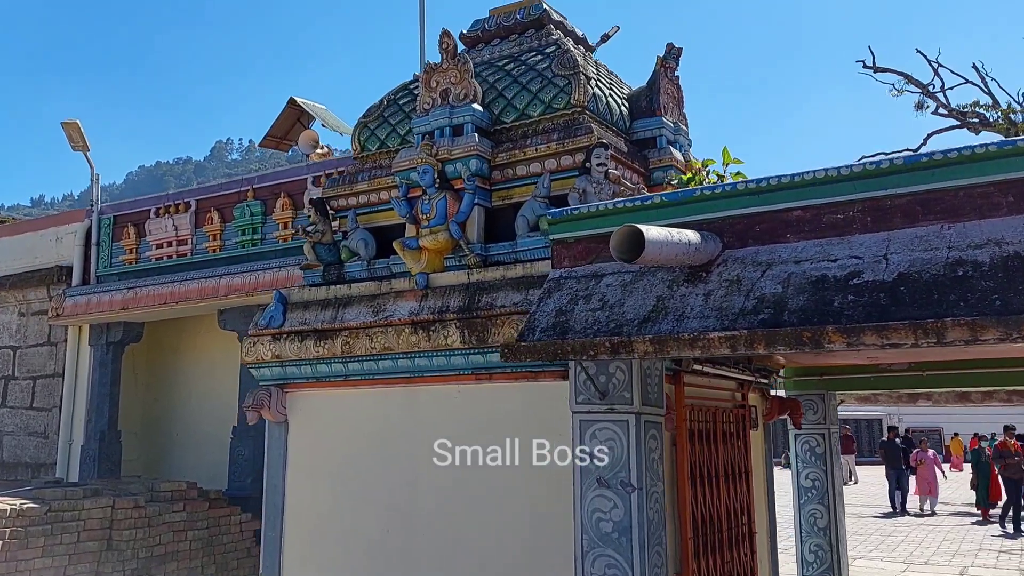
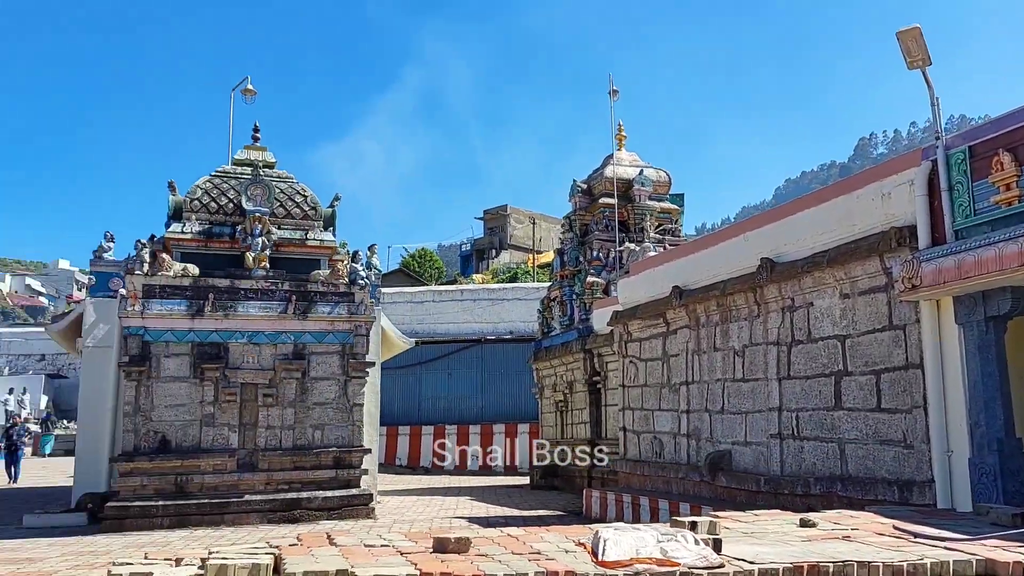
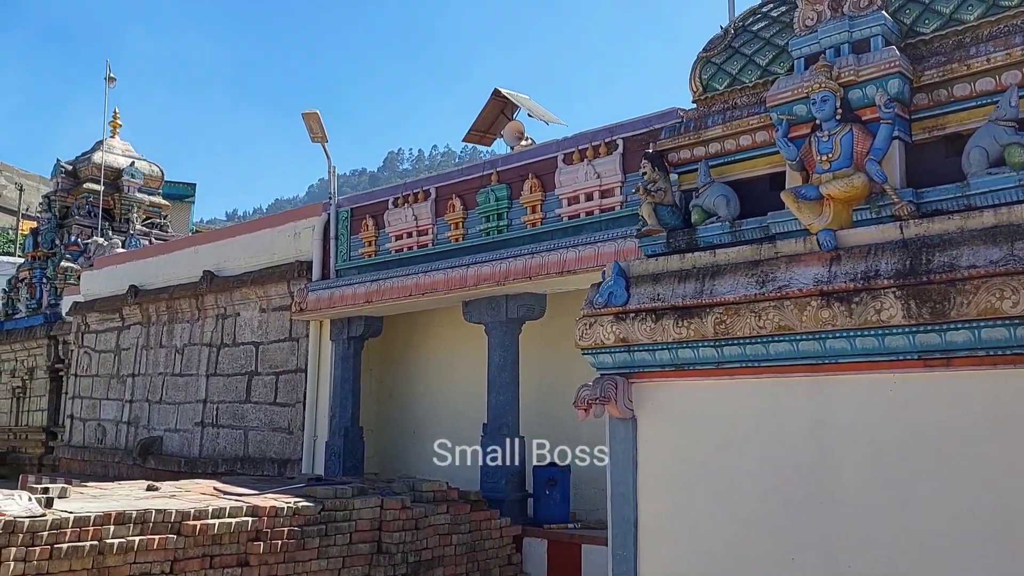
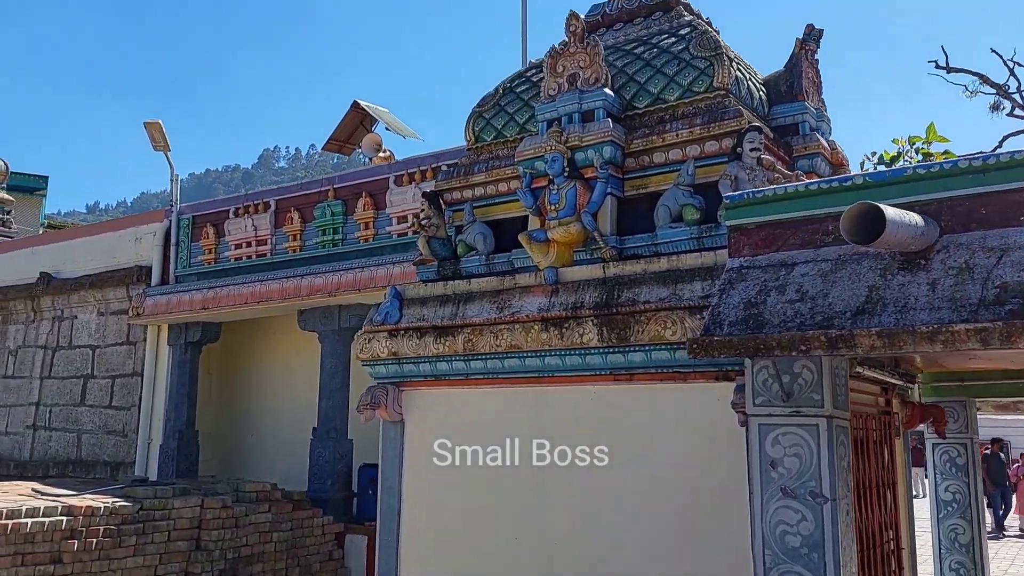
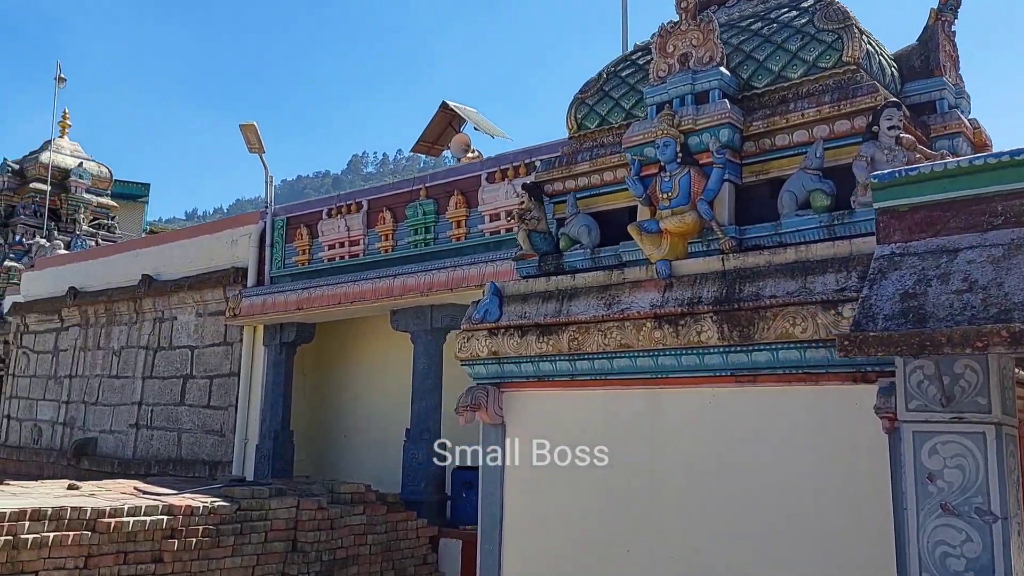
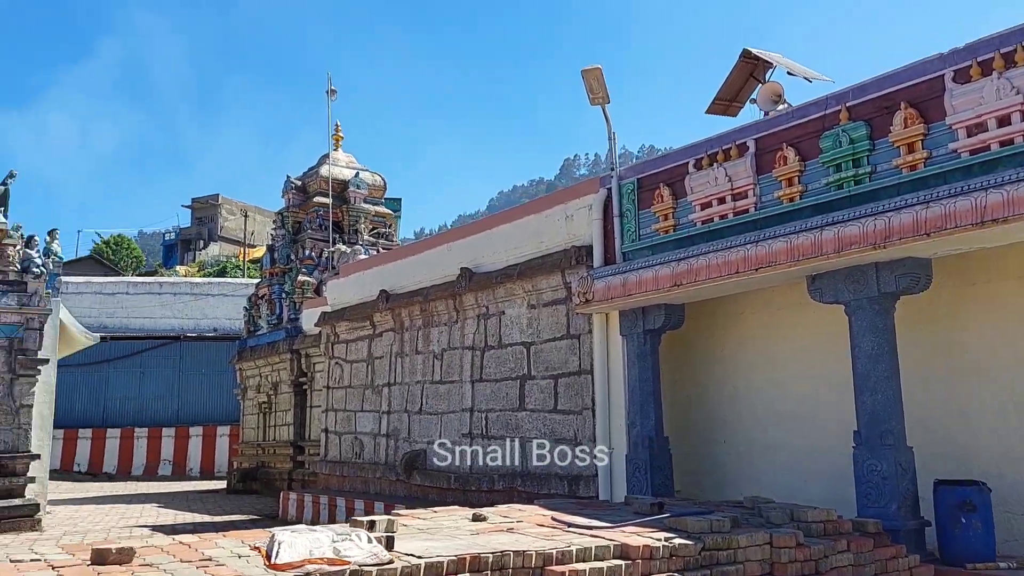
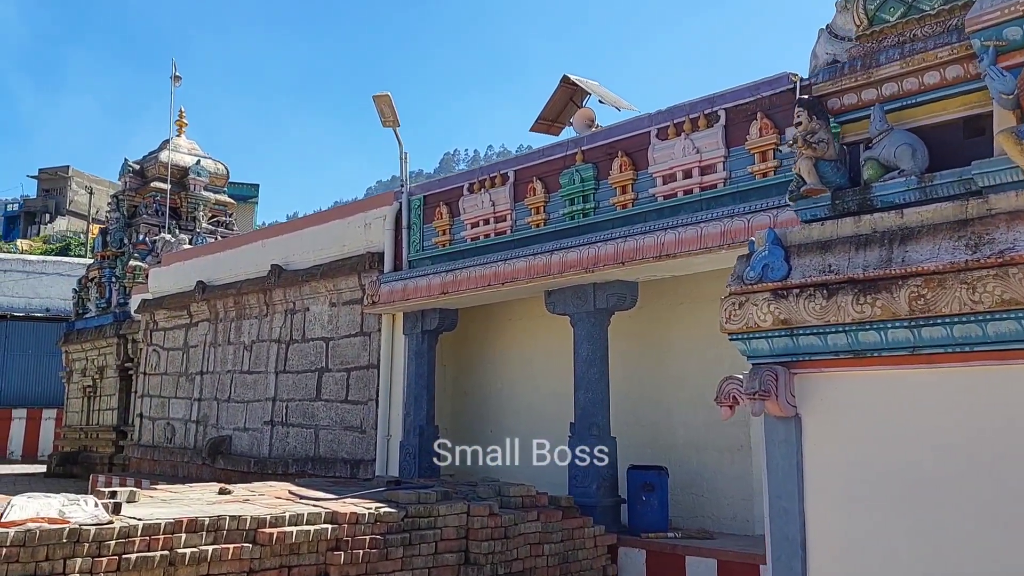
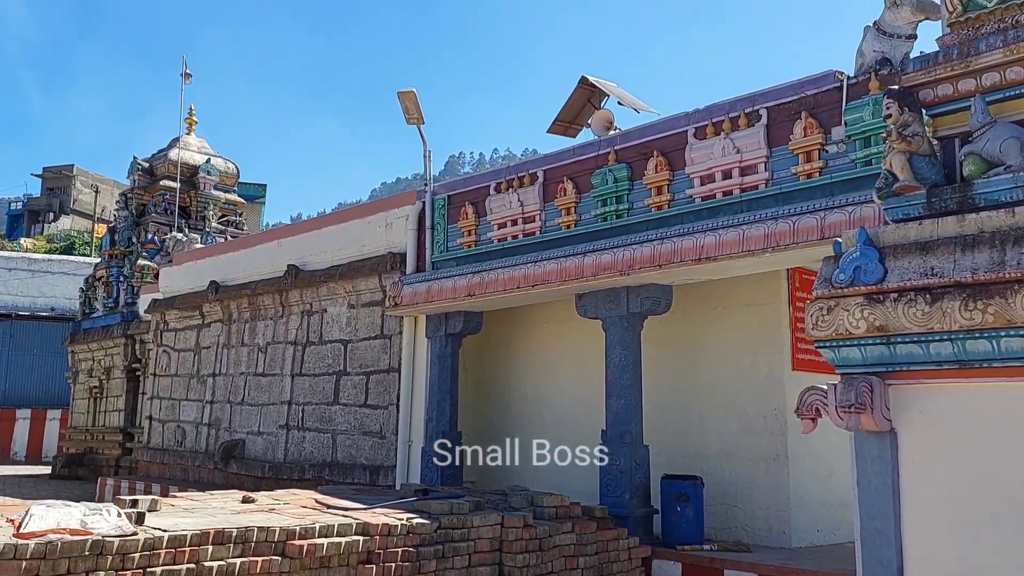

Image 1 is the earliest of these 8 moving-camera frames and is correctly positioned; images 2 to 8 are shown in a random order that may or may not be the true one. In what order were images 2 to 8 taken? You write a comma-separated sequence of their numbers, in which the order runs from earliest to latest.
4, 5, 3, 7, 8, 6, 2
